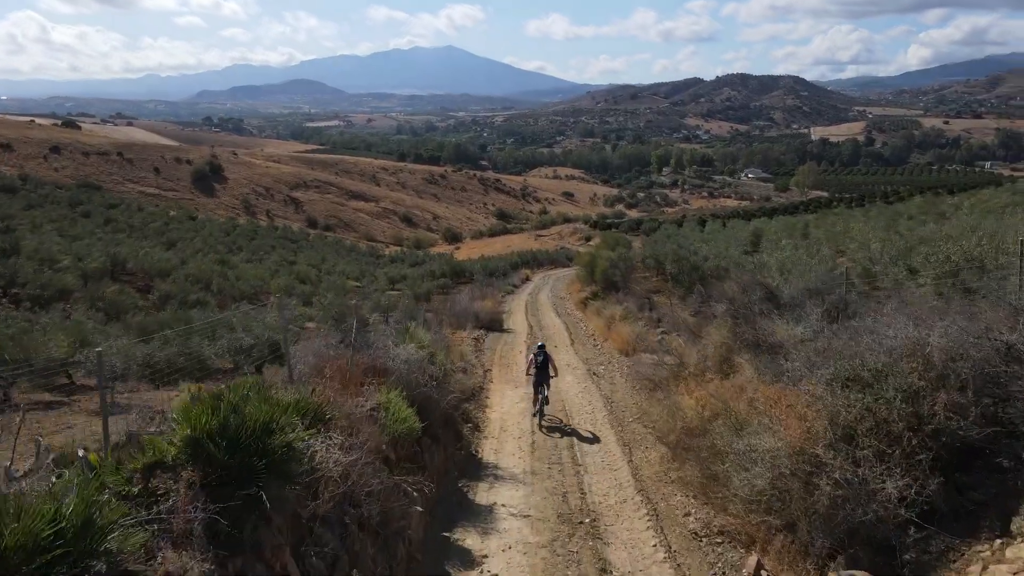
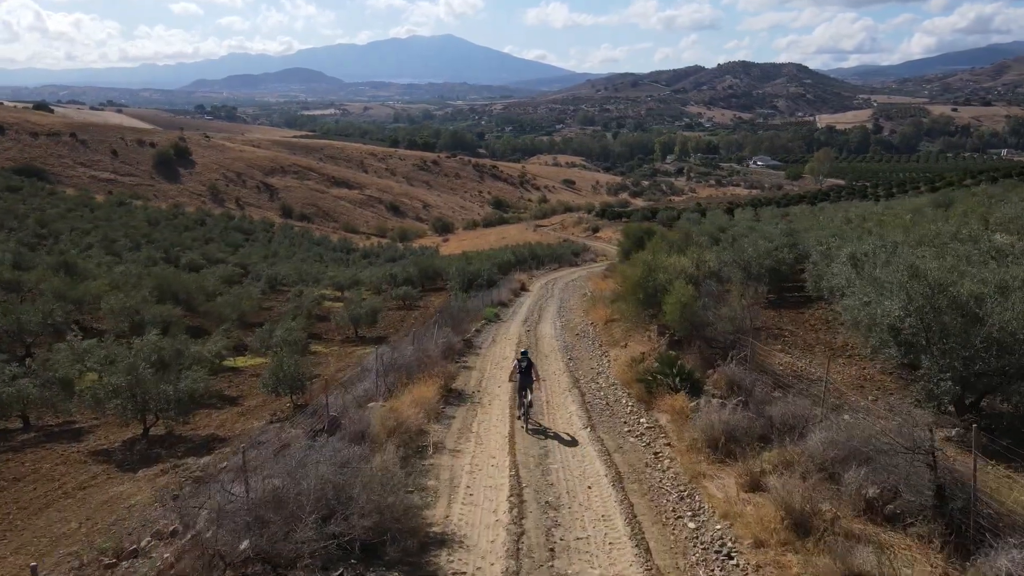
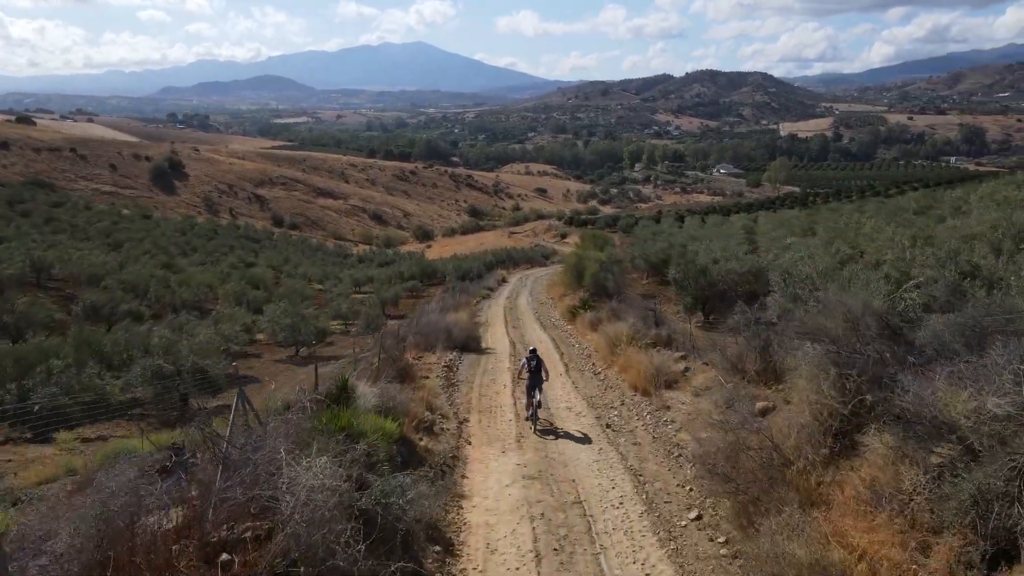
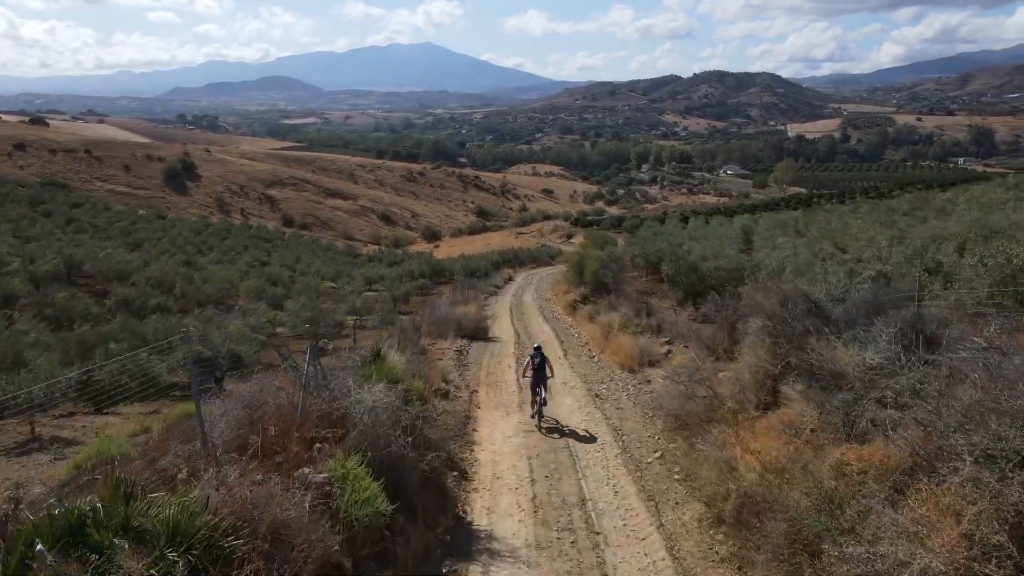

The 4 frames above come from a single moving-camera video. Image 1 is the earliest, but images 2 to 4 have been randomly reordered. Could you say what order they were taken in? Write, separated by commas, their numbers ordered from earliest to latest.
4, 3, 2
